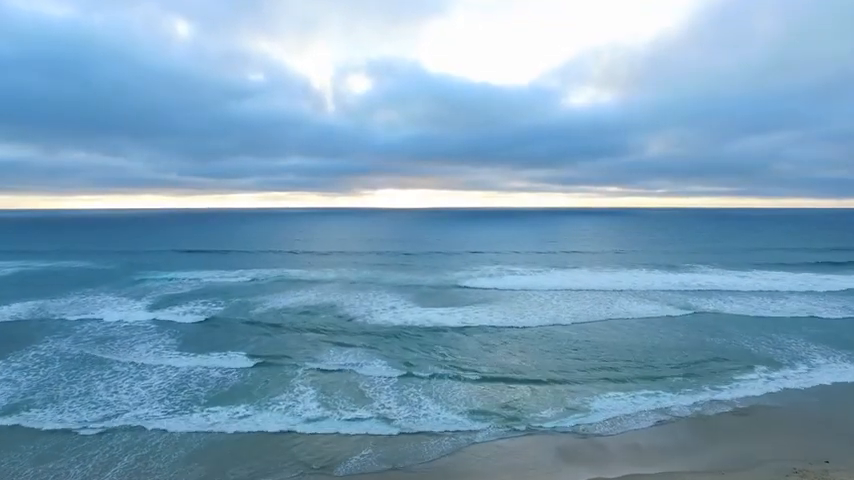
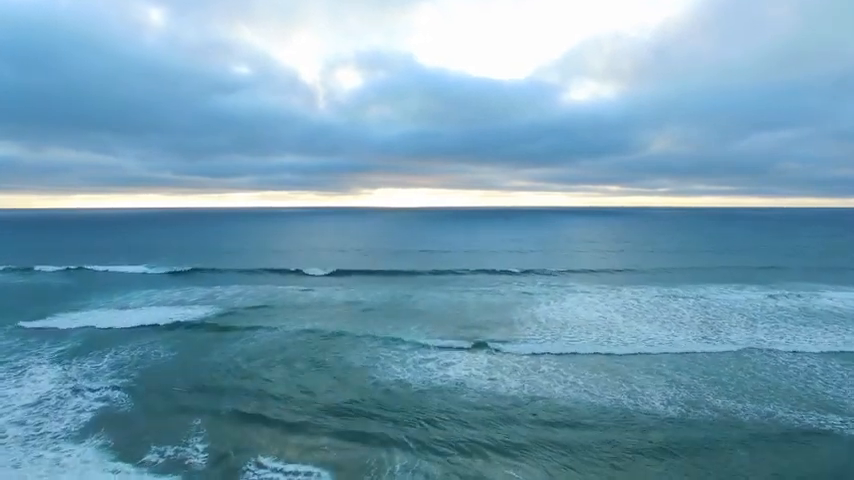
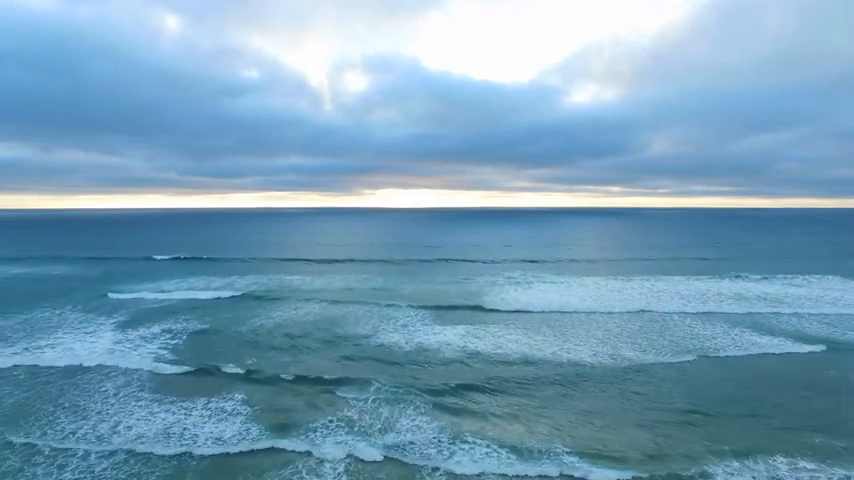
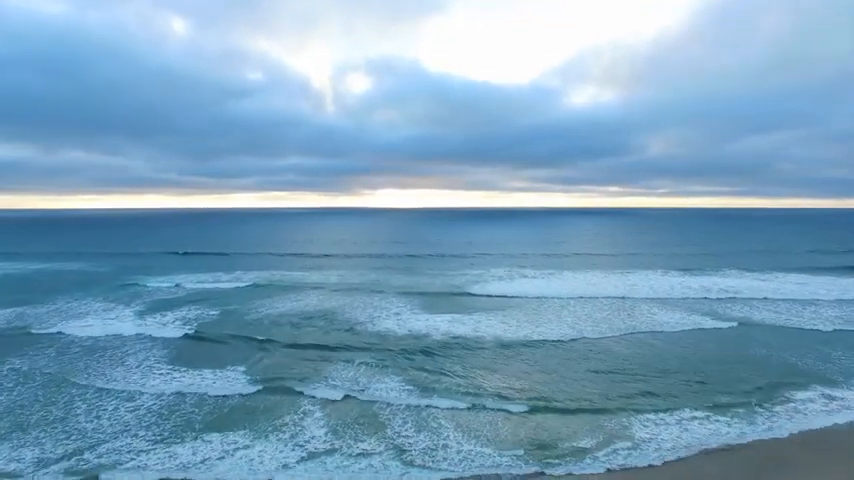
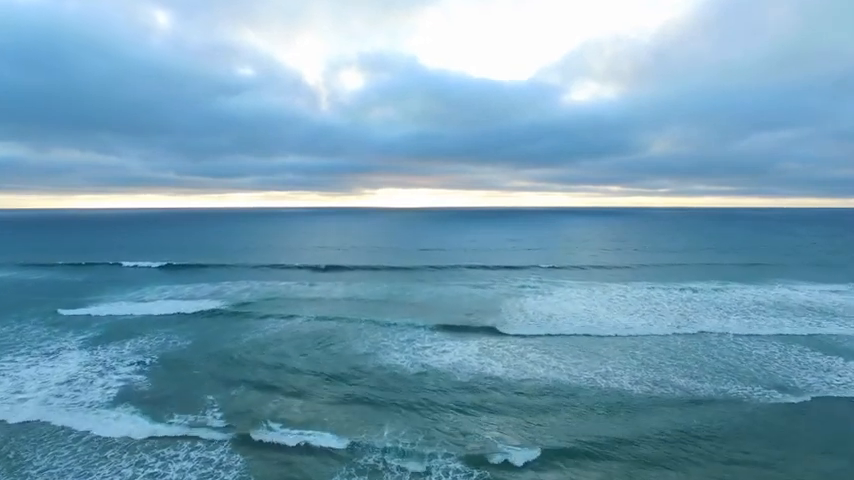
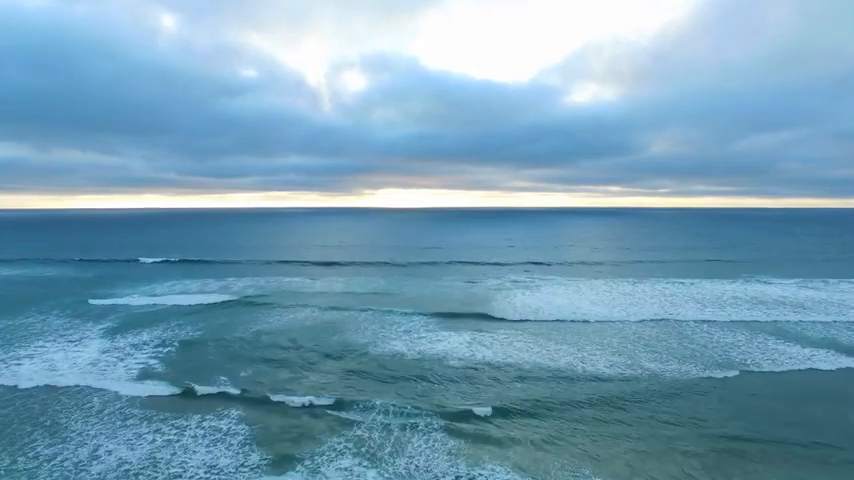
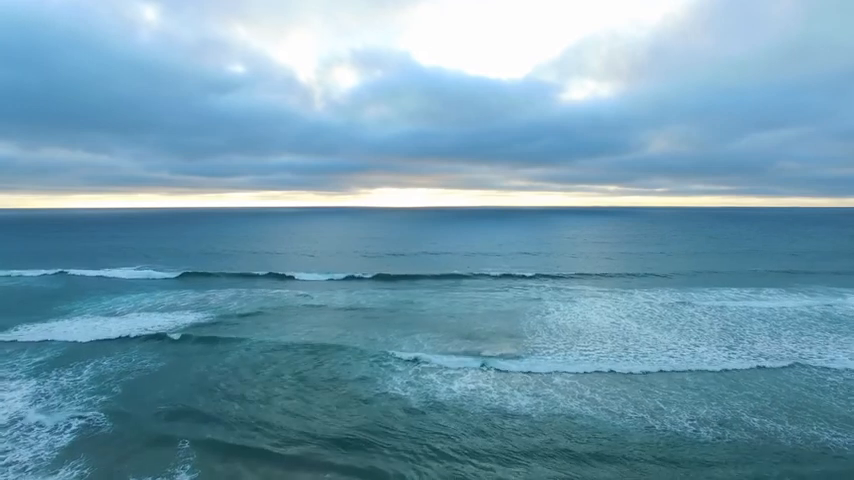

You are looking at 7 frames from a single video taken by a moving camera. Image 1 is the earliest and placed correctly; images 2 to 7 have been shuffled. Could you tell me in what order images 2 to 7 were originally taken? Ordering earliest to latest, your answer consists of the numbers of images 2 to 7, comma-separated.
4, 3, 6, 5, 2, 7
